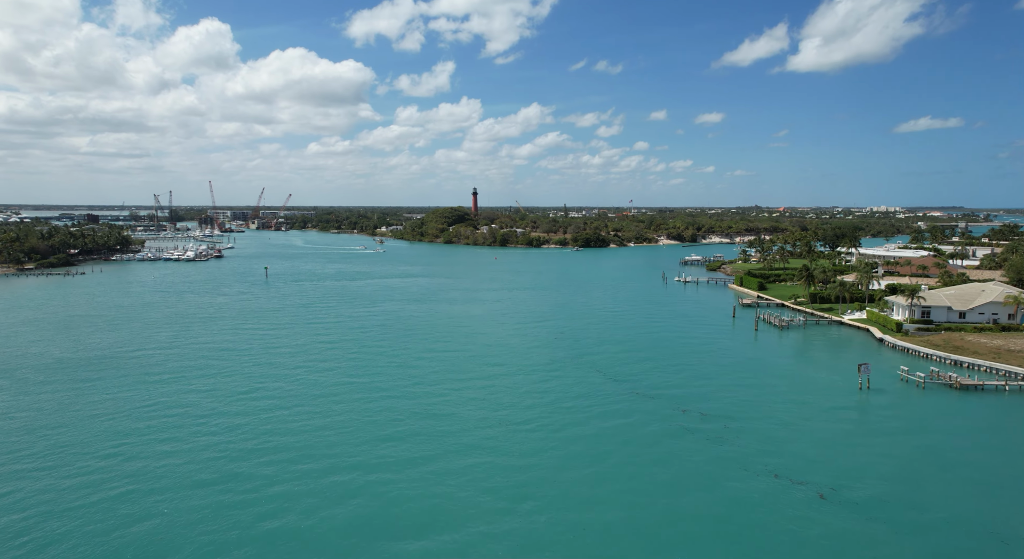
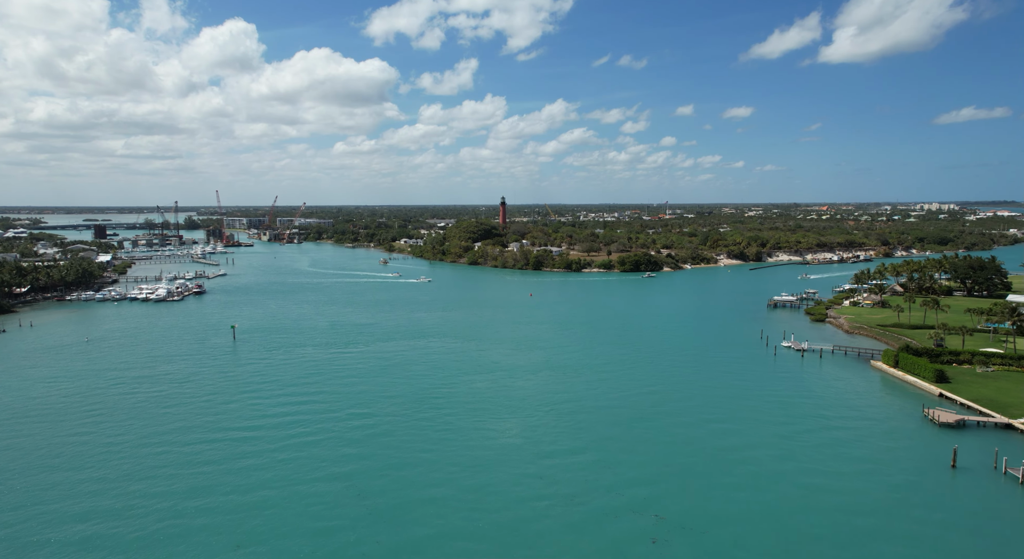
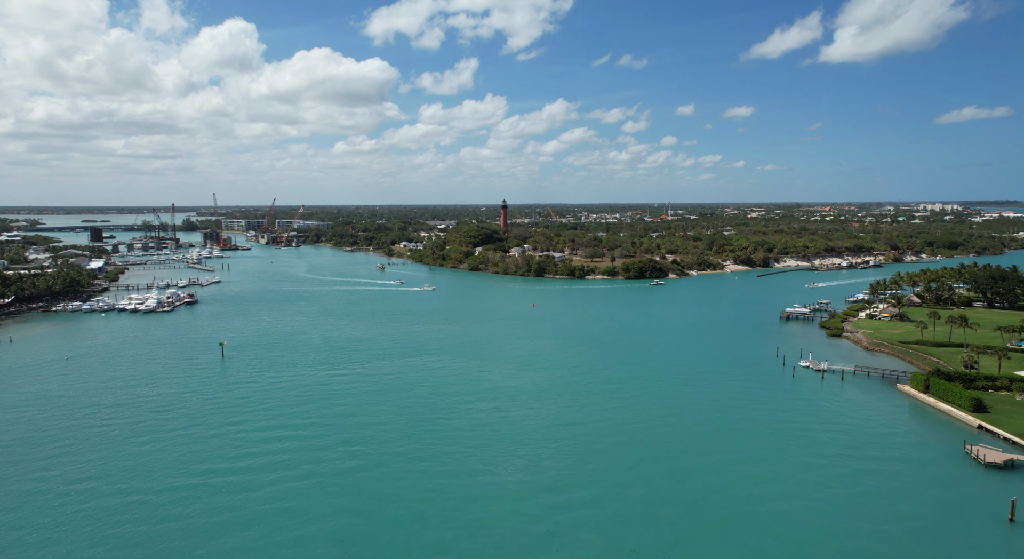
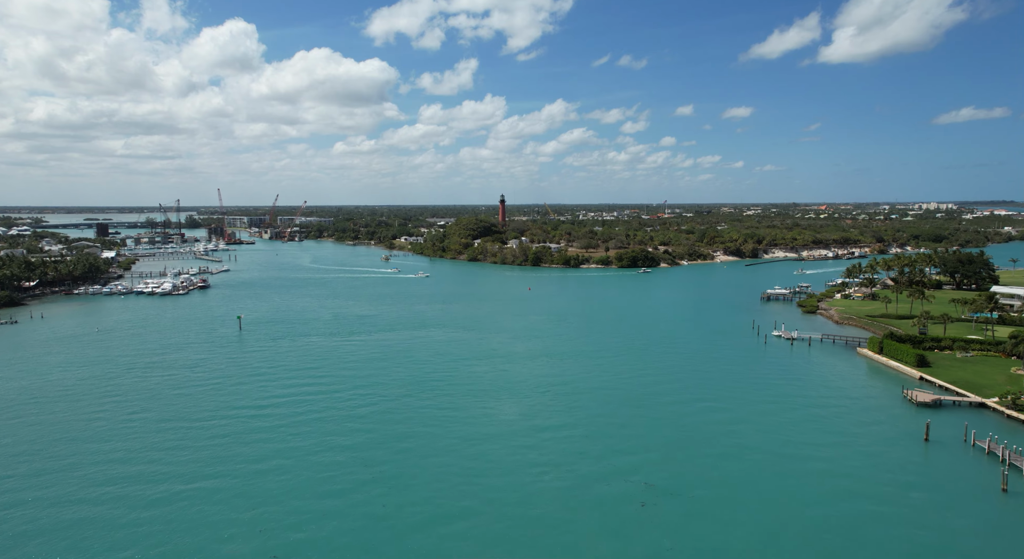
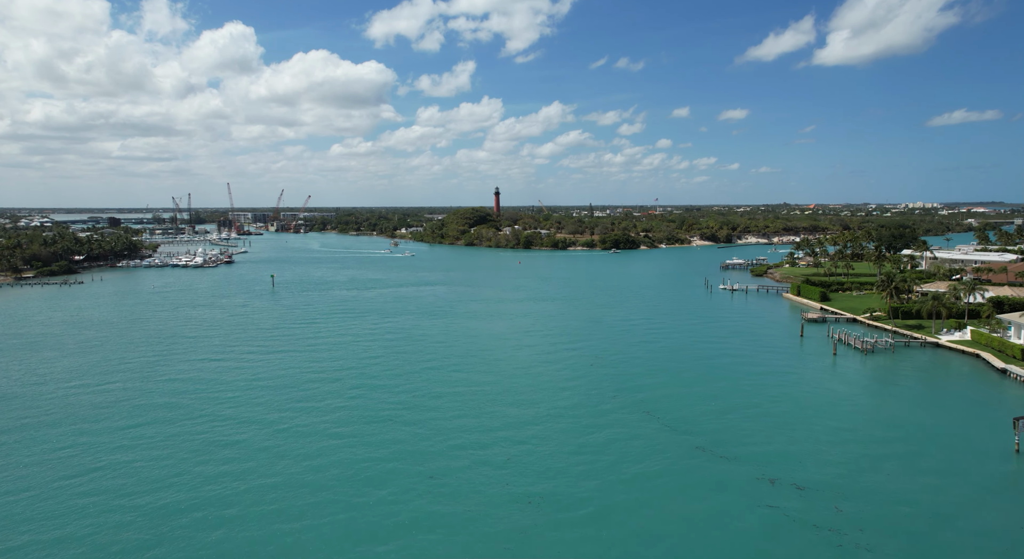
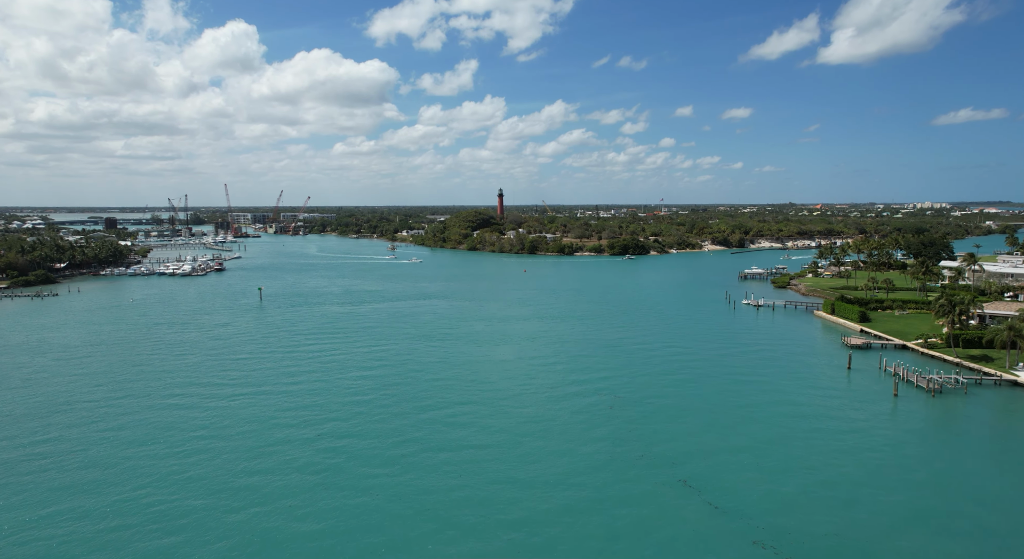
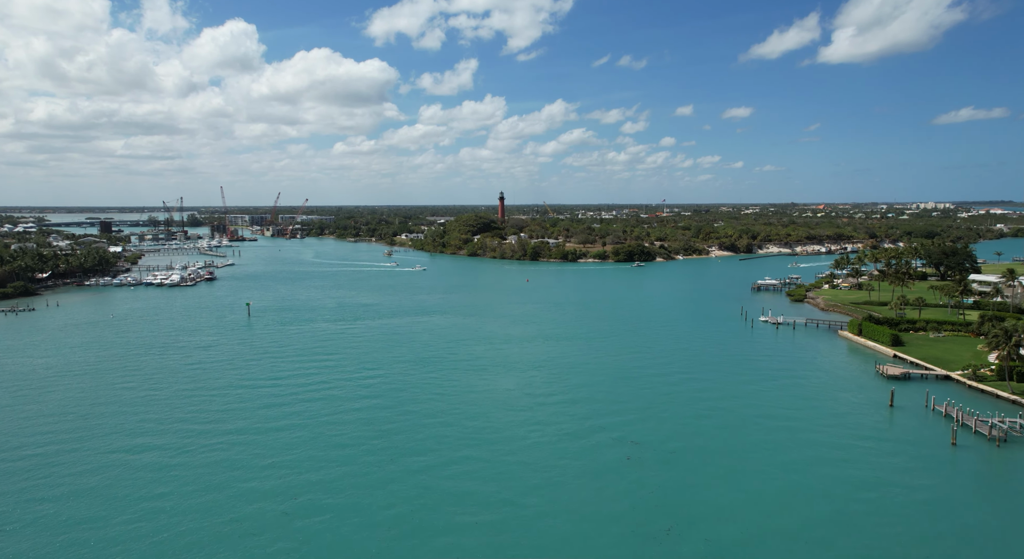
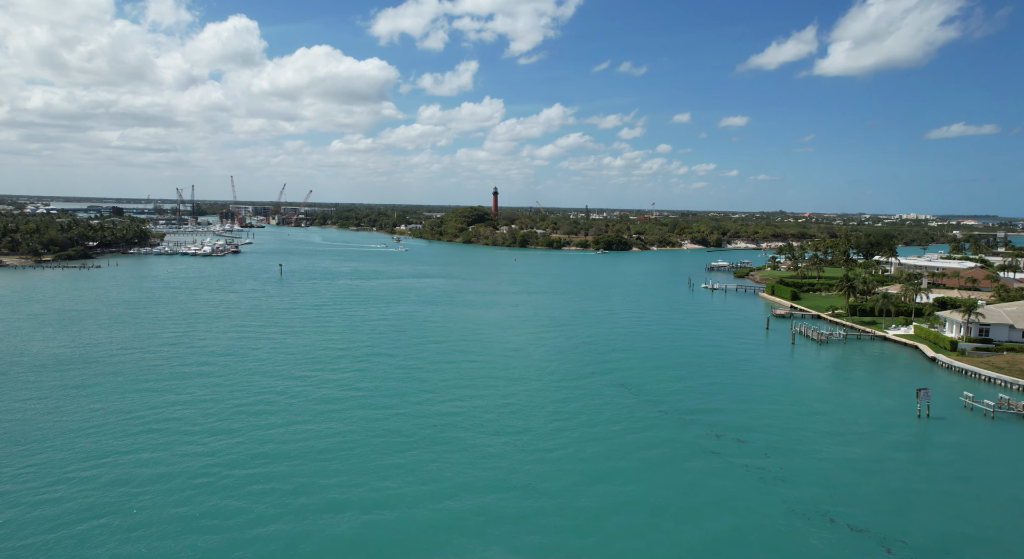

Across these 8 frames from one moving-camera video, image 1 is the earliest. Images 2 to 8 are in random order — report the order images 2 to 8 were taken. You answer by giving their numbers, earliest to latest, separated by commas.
8, 5, 6, 7, 4, 2, 3
